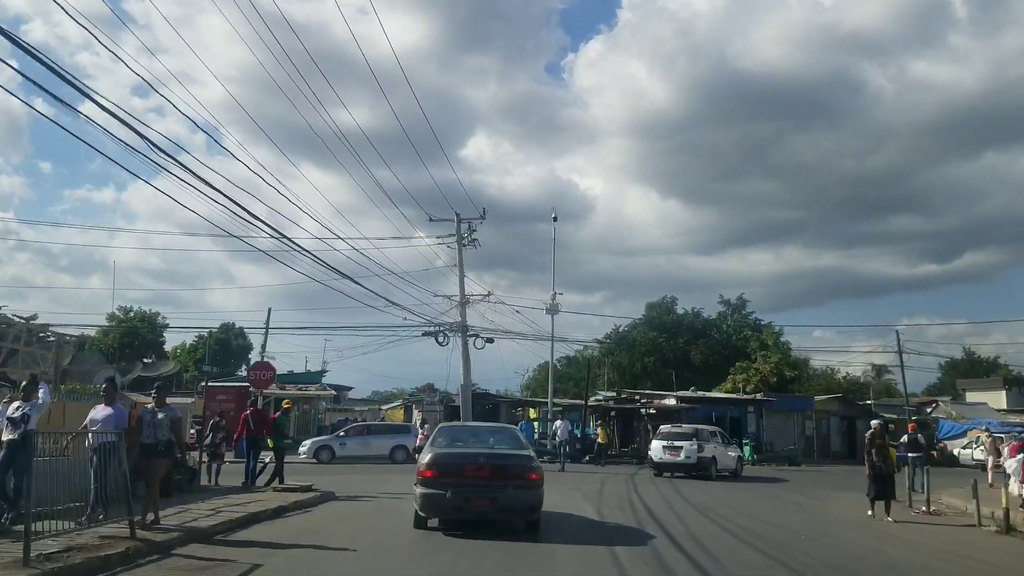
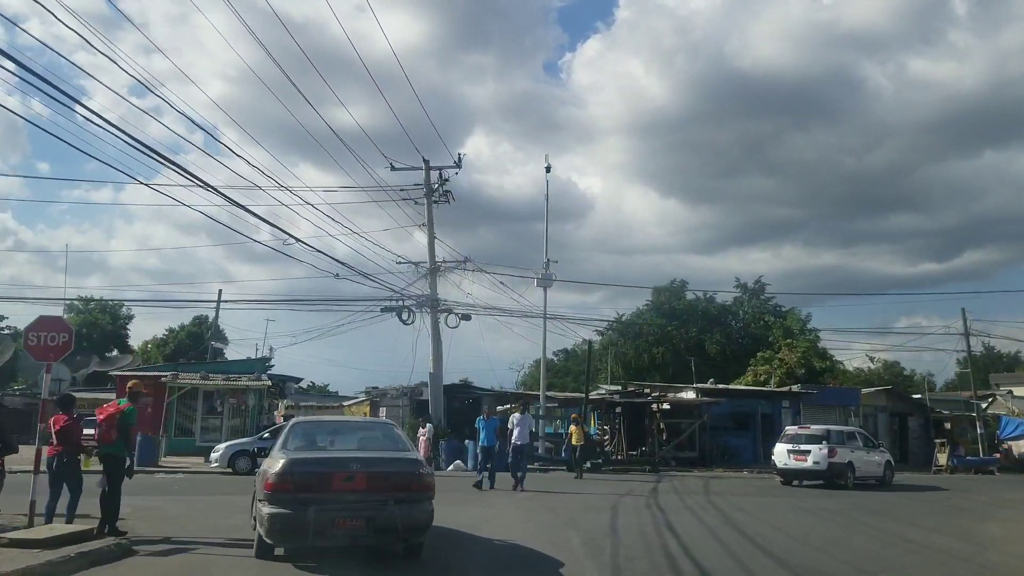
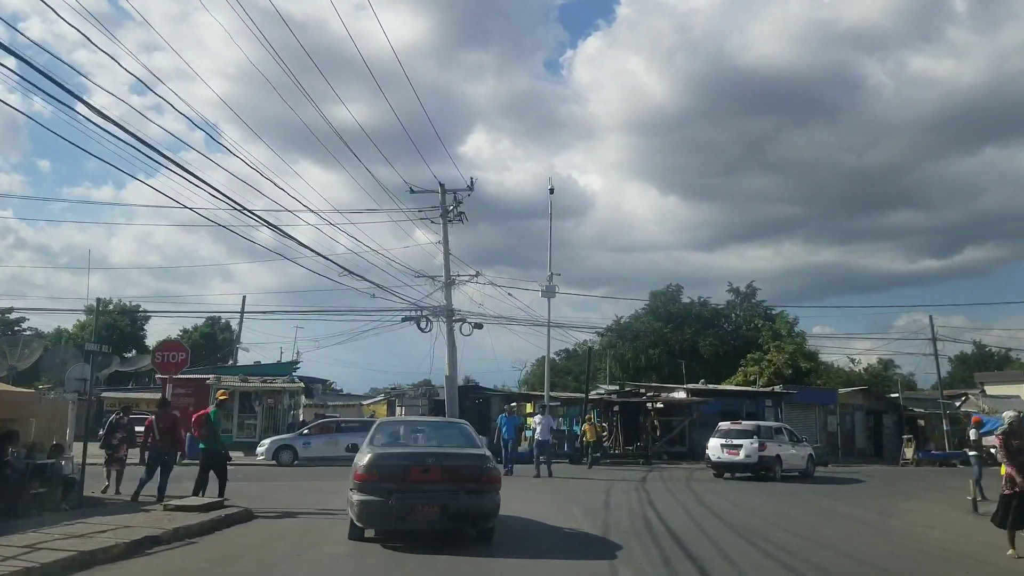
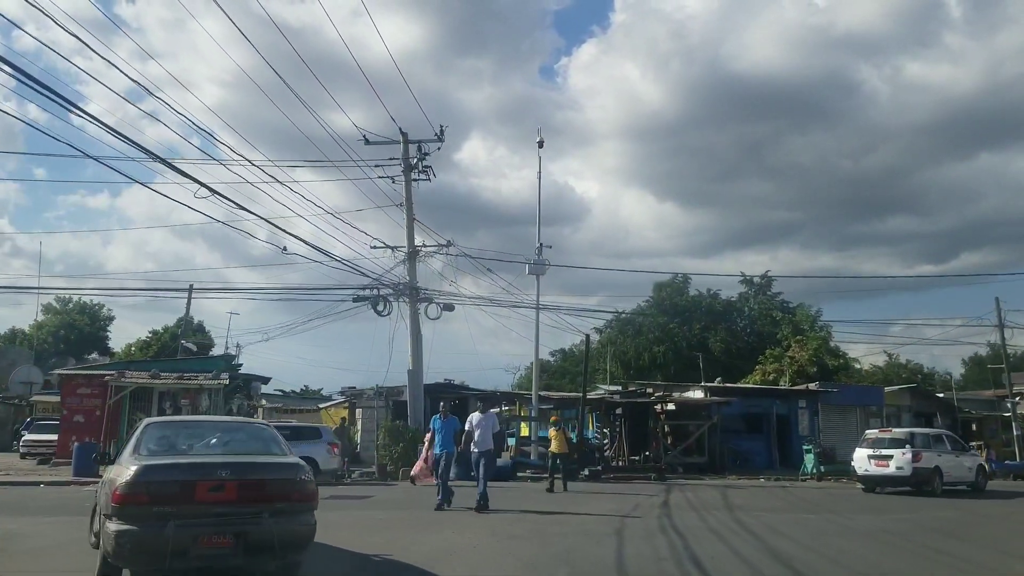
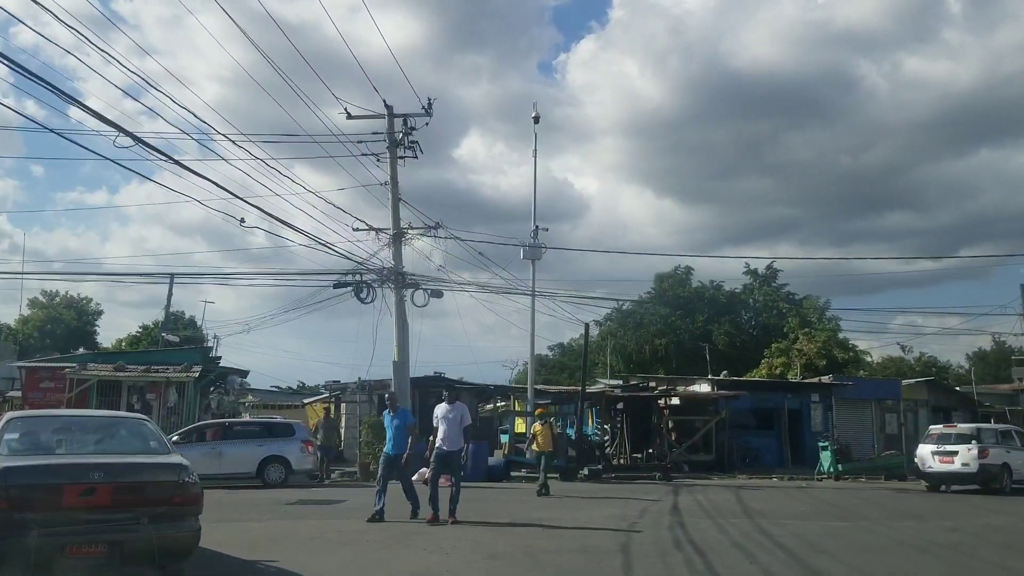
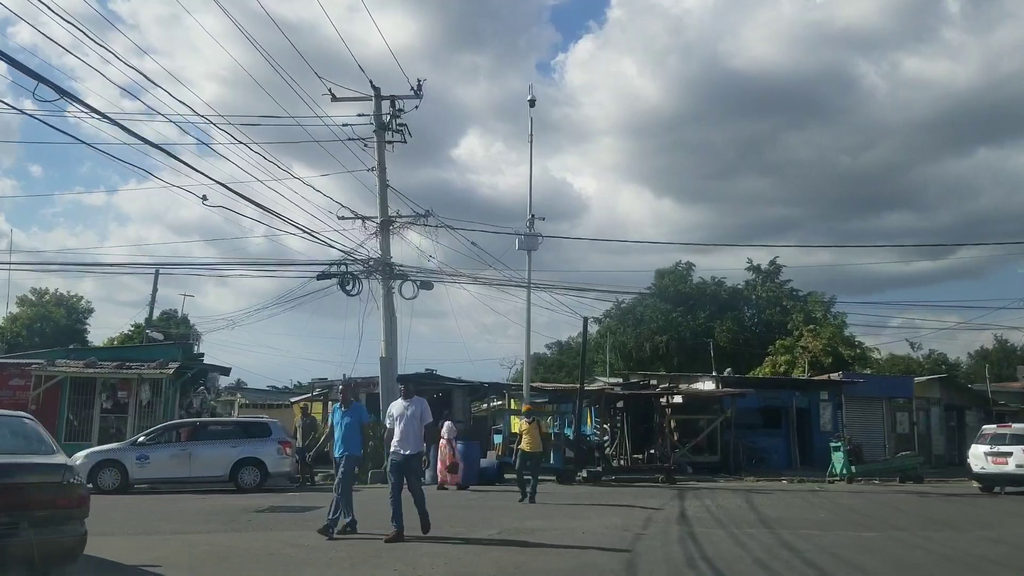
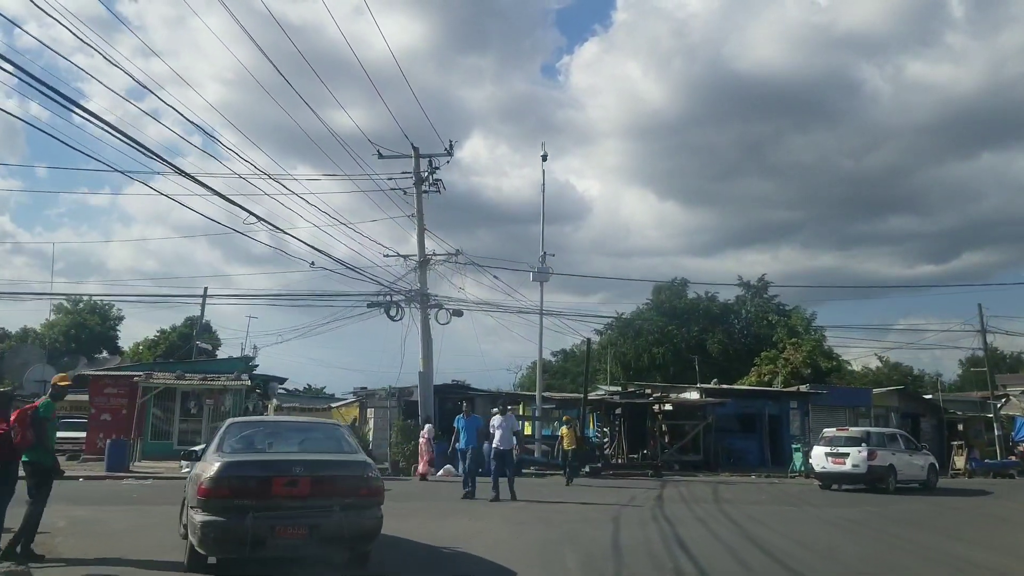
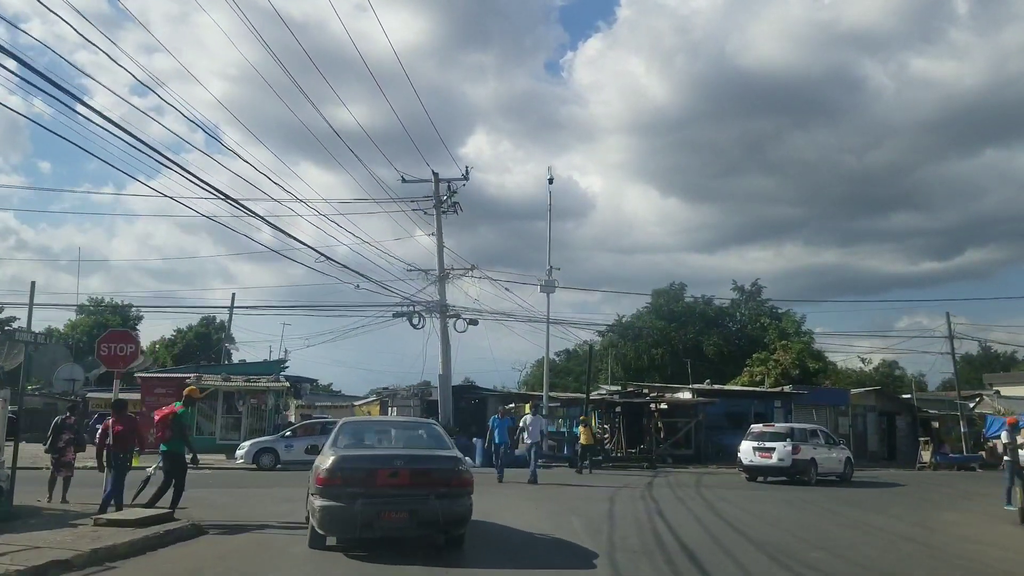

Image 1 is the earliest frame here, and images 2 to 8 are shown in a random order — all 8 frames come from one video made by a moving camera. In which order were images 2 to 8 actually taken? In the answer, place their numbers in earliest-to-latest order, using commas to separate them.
3, 8, 2, 7, 4, 5, 6
